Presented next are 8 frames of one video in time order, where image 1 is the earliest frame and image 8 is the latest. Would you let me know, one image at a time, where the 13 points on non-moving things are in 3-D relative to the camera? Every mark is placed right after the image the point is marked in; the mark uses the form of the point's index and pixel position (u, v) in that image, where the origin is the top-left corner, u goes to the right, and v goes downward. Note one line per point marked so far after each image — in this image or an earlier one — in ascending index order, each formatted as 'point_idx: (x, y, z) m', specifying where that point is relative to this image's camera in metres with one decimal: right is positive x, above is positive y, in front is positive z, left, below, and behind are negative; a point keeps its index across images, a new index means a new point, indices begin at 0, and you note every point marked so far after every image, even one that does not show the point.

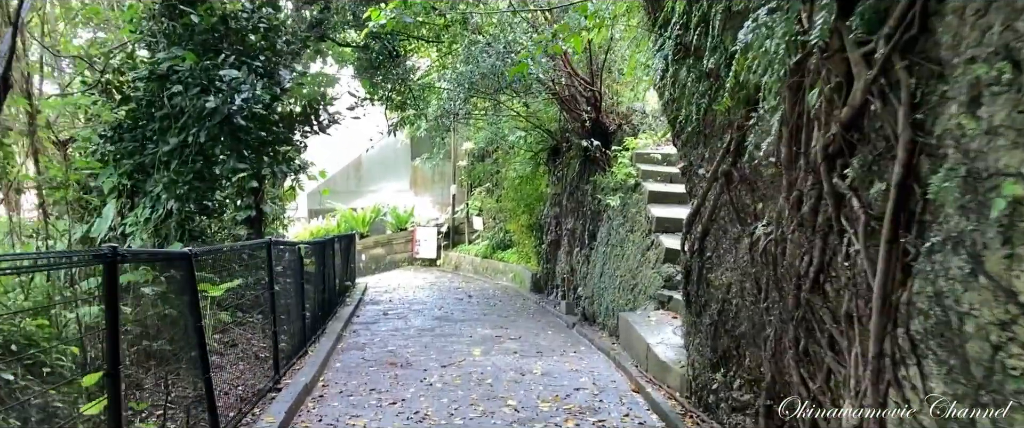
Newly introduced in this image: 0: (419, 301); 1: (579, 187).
0: (-1.0, -0.9, +8.7) m
1: (+0.6, +0.3, +7.8) m
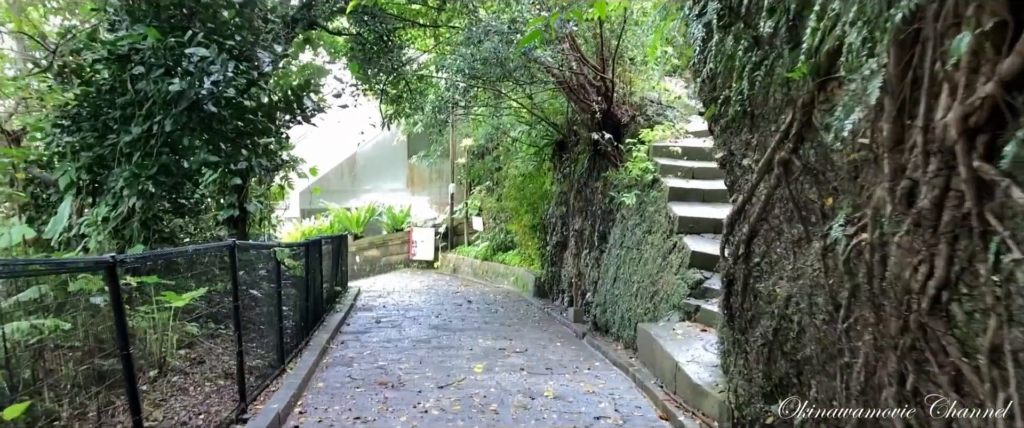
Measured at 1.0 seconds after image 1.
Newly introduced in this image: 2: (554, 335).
0: (-0.9, -0.9, +8.2) m
1: (+0.7, +0.3, +7.2) m
2: (+0.3, -0.9, +6.1) m
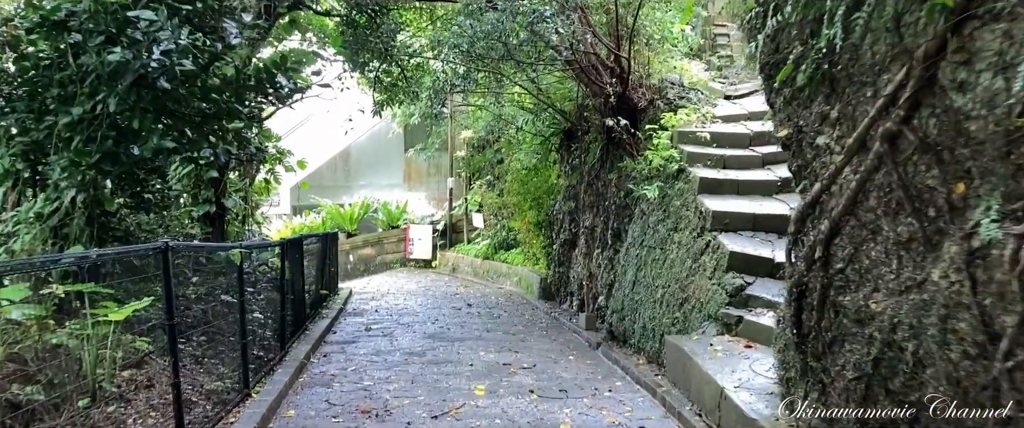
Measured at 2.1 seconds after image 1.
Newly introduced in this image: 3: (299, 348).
0: (-0.9, -0.9, +7.5) m
1: (+0.7, +0.3, +6.5) m
2: (+0.3, -0.8, +5.4) m
3: (-1.3, -0.8, +5.1) m
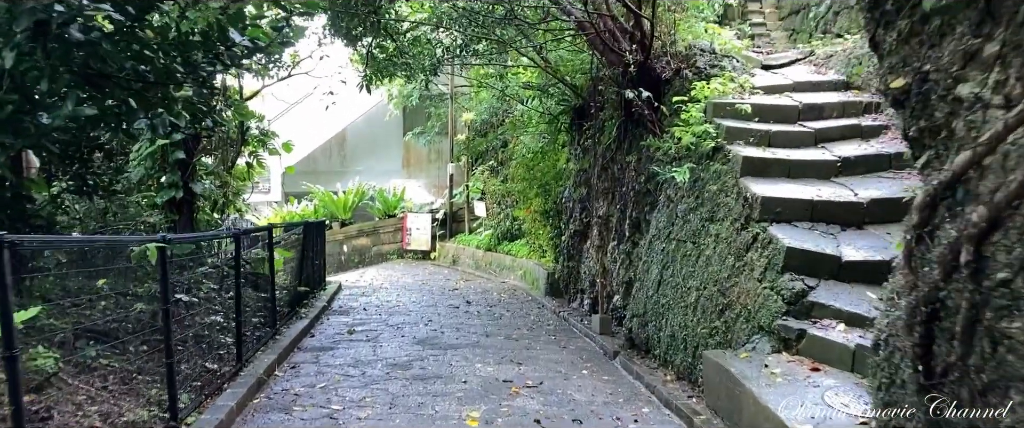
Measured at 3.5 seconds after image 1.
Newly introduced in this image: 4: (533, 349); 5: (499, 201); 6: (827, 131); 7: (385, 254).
0: (-0.9, -0.8, +6.7) m
1: (+0.7, +0.4, +5.8) m
2: (+0.3, -0.8, +4.6) m
3: (-1.3, -0.7, +4.3) m
4: (+0.1, -0.8, +4.7) m
5: (-0.2, +0.2, +10.2) m
6: (+1.6, +0.4, +4.2) m
7: (-1.9, -0.6, +12.6) m
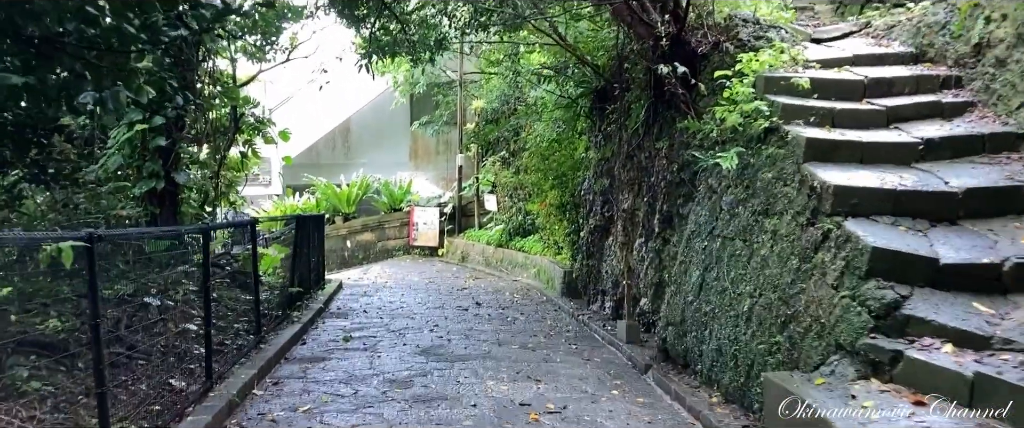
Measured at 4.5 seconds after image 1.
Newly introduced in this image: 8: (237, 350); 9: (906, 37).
0: (-0.8, -0.7, +6.1) m
1: (+0.8, +0.4, +5.1) m
2: (+0.4, -0.7, +4.0) m
3: (-1.2, -0.7, +3.7) m
4: (+0.2, -0.7, +4.1) m
5: (0.0, +0.2, +9.6) m
6: (+1.6, +0.4, +3.6) m
7: (-1.7, -0.5, +12.0) m
8: (-1.4, -0.7, +4.3) m
9: (+1.9, +0.9, +4.1) m
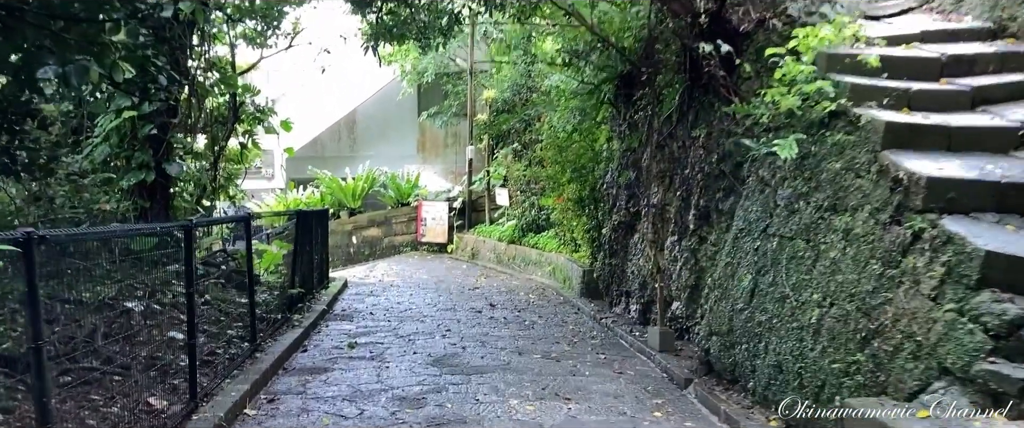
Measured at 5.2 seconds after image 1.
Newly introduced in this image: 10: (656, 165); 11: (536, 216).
0: (-0.7, -0.7, +5.7) m
1: (+0.9, +0.4, +4.7) m
2: (+0.5, -0.7, +3.6) m
3: (-1.1, -0.7, +3.3) m
4: (+0.3, -0.7, +3.7) m
5: (+0.1, +0.3, +9.1) m
6: (+1.8, +0.5, +3.1) m
7: (-1.6, -0.4, +11.6) m
8: (-1.3, -0.7, +3.9) m
9: (+2.1, +0.9, +3.7) m
10: (+0.9, +0.3, +5.0) m
11: (+0.3, 0.0, +9.2) m
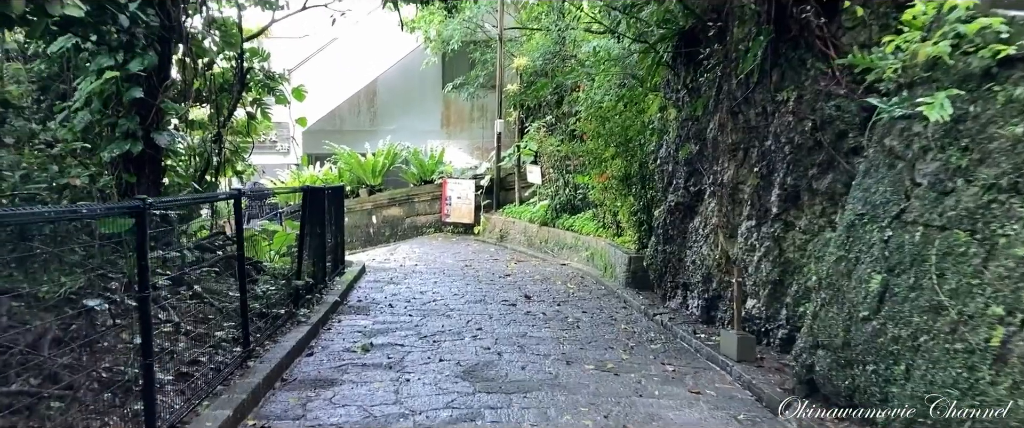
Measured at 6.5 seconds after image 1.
0: (-0.4, -0.6, +5.0) m
1: (+1.1, +0.5, +3.9) m
2: (+0.7, -0.7, +2.8) m
3: (-0.9, -0.6, +2.6) m
4: (+0.5, -0.6, +2.9) m
5: (+0.5, +0.5, +8.4) m
6: (+1.9, +0.5, +2.3) m
7: (-1.2, -0.2, +10.9) m
8: (-1.1, -0.6, +3.2) m
9: (+2.2, +1.0, +2.9) m
10: (+1.1, +0.4, +4.2) m
11: (+0.6, +0.2, +8.4) m
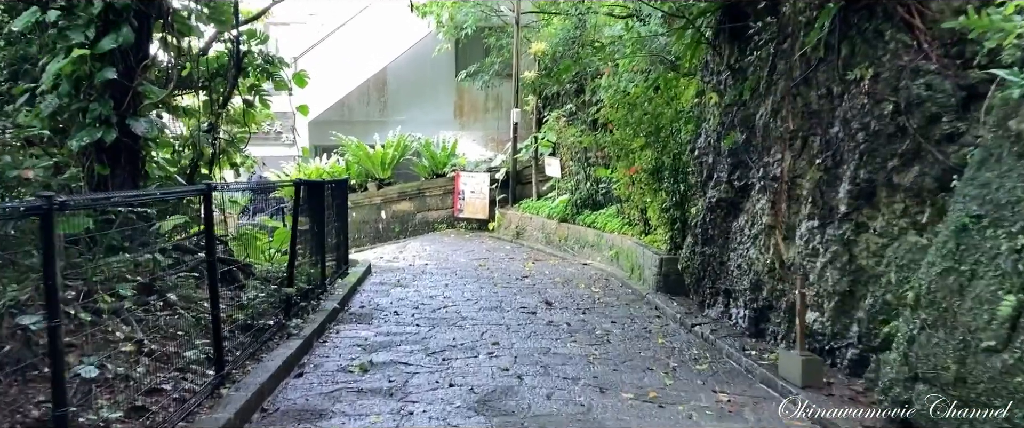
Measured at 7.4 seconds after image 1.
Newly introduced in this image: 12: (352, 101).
0: (-0.3, -0.5, +4.4) m
1: (+1.2, +0.5, +3.3) m
2: (+0.8, -0.7, +2.3) m
3: (-0.9, -0.6, +2.1) m
4: (+0.5, -0.6, +2.4) m
5: (+0.6, +0.5, +7.8) m
6: (+2.0, +0.5, +1.7) m
7: (-1.0, -0.1, +10.4) m
8: (-1.0, -0.6, +2.7) m
9: (+2.3, +0.9, +2.3) m
10: (+1.2, +0.4, +3.7) m
11: (+0.7, +0.2, +7.8) m
12: (-2.1, +1.5, +11.2) m
